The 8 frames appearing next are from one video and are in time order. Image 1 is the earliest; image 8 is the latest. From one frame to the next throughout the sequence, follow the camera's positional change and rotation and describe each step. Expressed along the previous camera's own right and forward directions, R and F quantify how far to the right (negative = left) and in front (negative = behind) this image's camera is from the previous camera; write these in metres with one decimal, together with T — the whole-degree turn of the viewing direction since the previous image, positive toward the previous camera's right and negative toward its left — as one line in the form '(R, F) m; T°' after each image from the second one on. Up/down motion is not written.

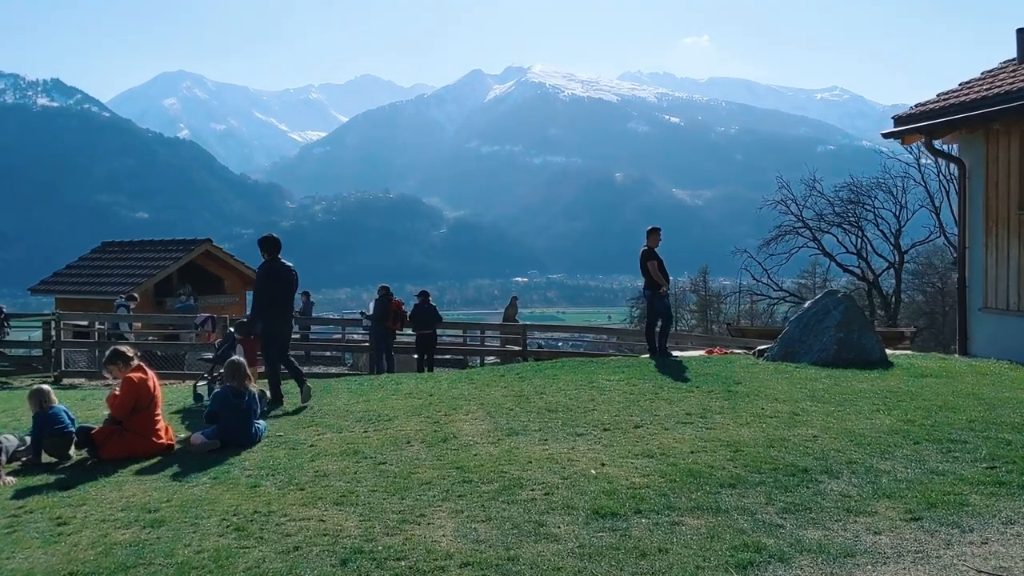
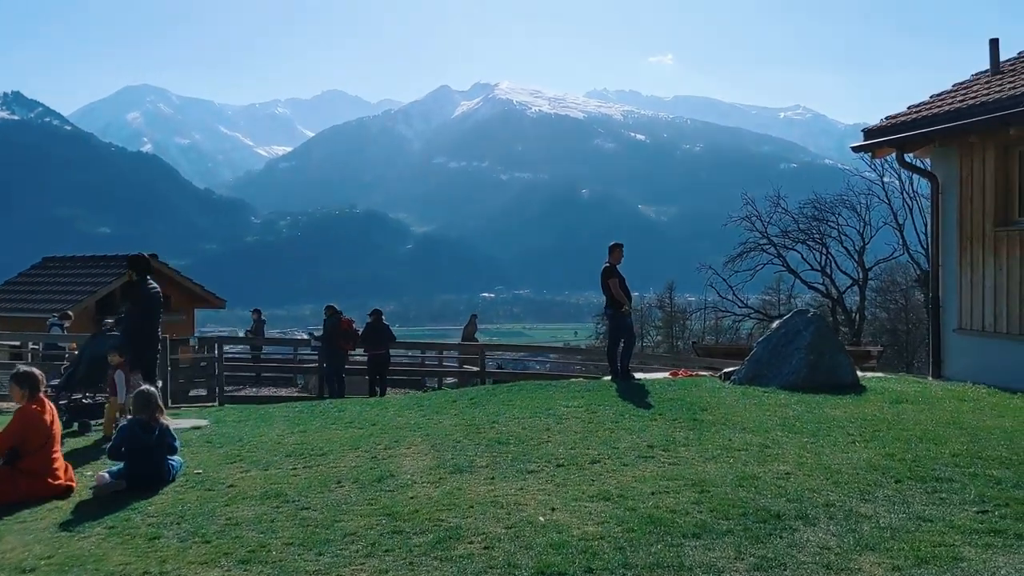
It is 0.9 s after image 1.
(+0.2, +0.7) m; +2°
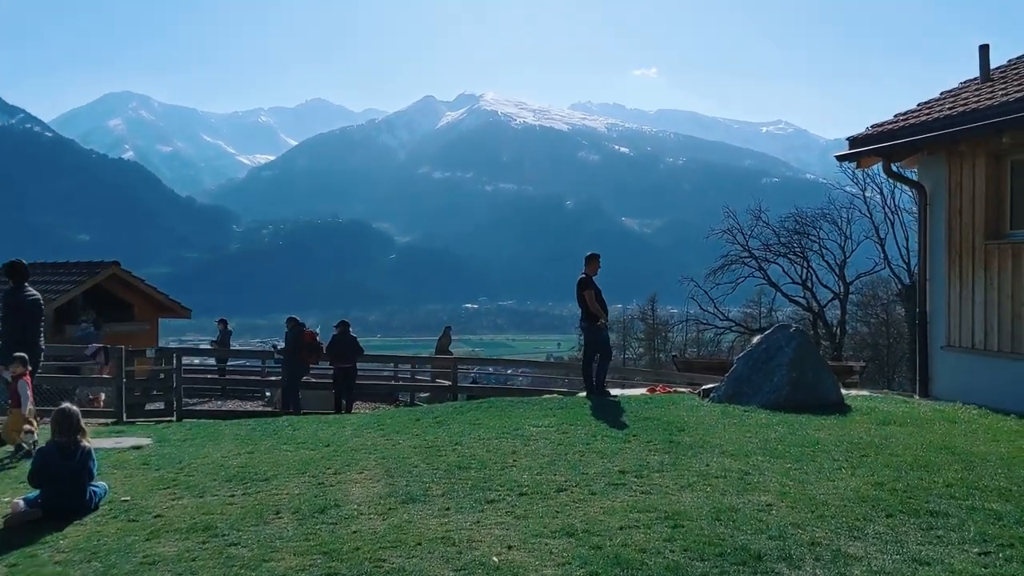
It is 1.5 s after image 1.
(+0.2, +0.6) m; +1°
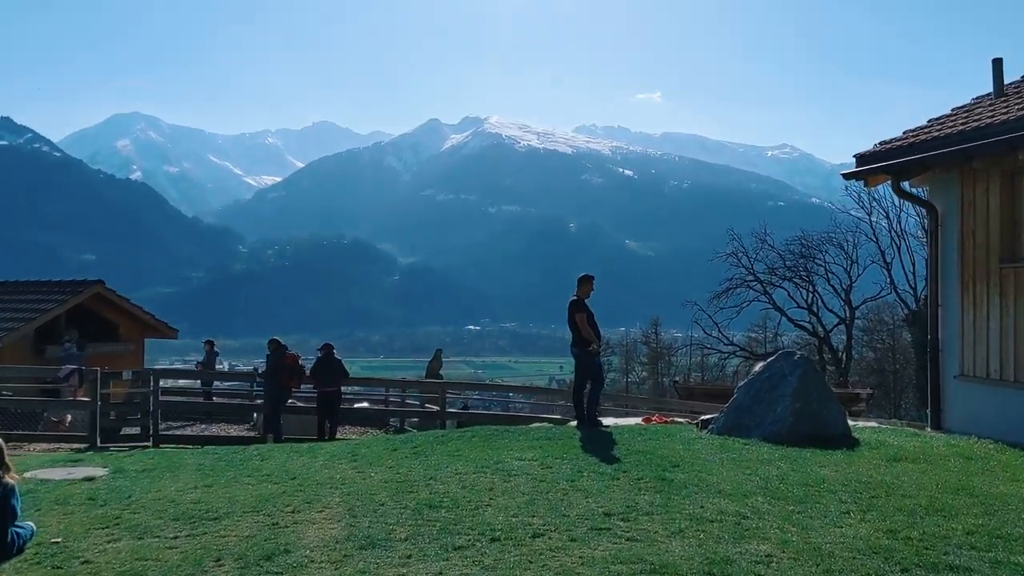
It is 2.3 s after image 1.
(+0.2, +0.6) m; 0°
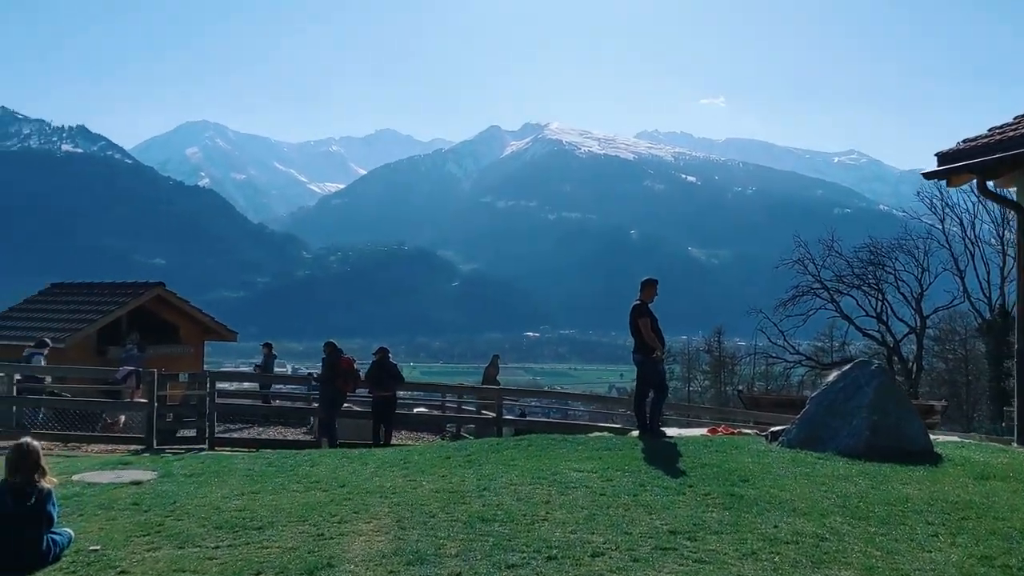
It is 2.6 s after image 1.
(0.0, +0.4) m; -4°
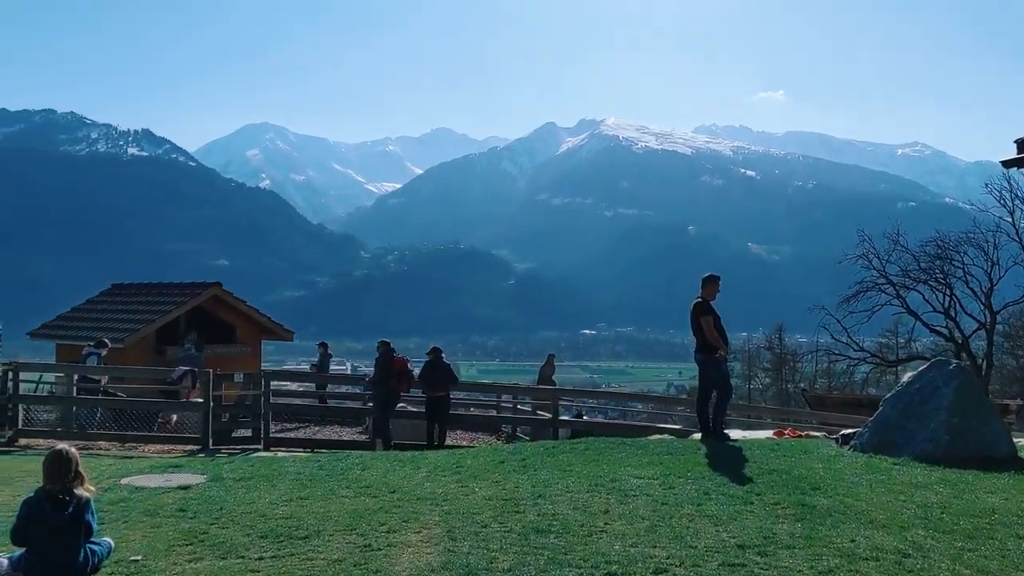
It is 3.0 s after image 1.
(0.0, +0.3) m; -3°
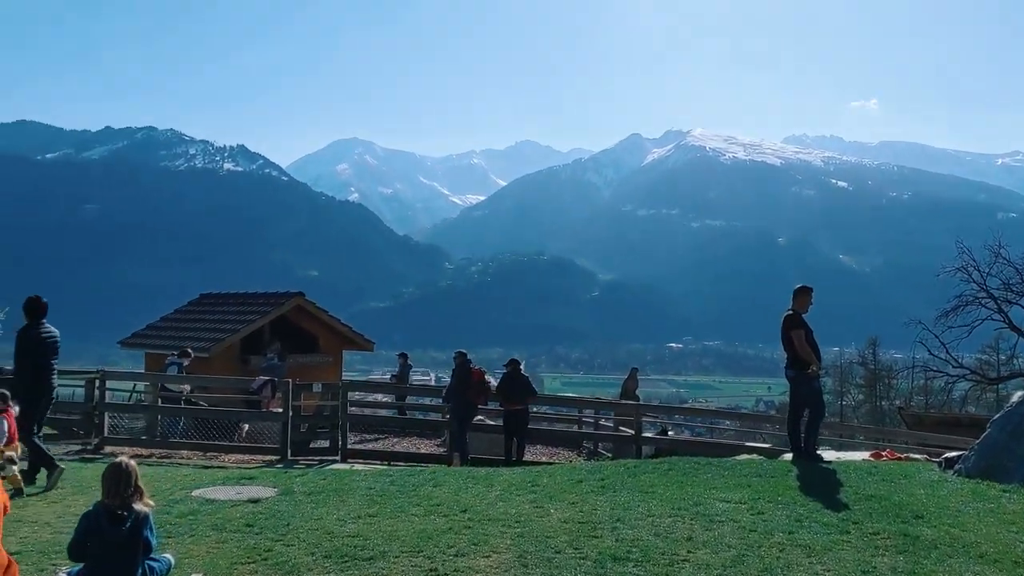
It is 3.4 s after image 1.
(0.0, +0.3) m; -5°
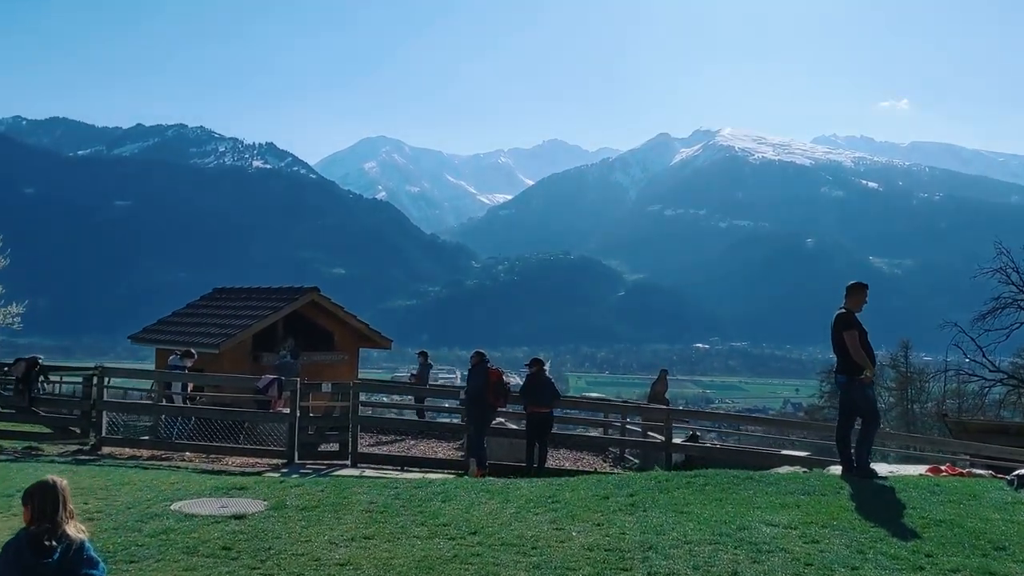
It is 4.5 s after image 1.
(+0.1, +0.9) m; -2°
